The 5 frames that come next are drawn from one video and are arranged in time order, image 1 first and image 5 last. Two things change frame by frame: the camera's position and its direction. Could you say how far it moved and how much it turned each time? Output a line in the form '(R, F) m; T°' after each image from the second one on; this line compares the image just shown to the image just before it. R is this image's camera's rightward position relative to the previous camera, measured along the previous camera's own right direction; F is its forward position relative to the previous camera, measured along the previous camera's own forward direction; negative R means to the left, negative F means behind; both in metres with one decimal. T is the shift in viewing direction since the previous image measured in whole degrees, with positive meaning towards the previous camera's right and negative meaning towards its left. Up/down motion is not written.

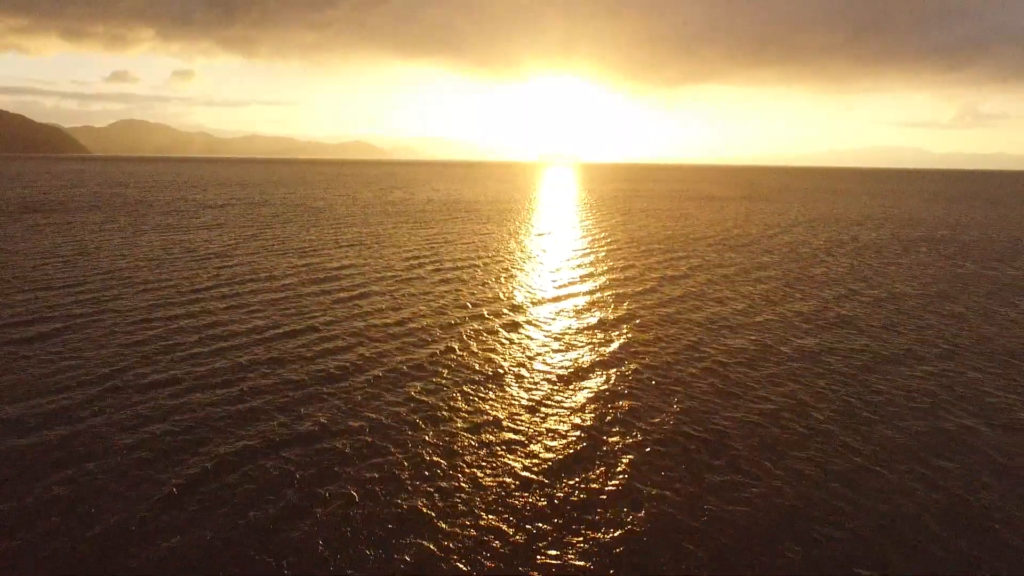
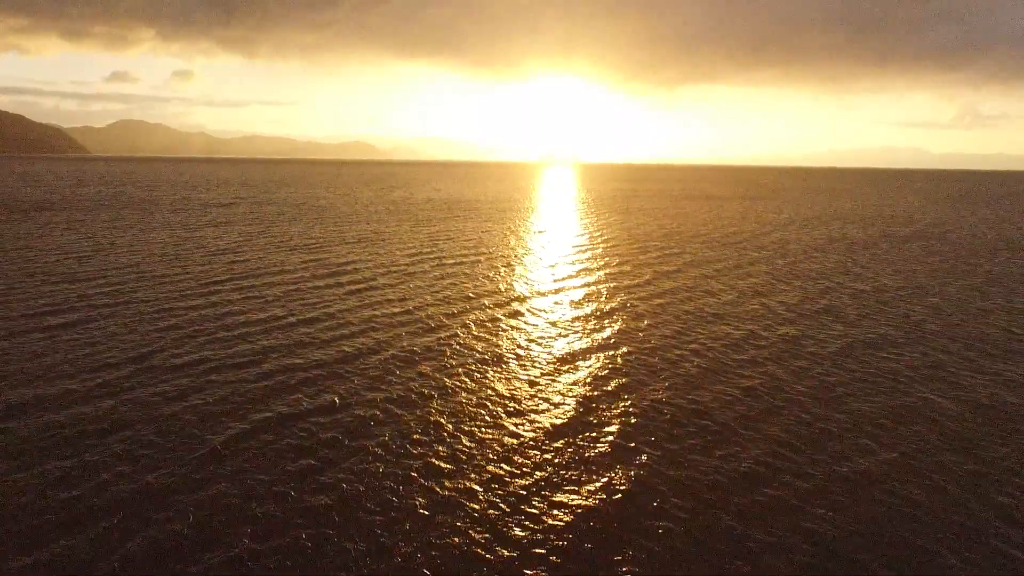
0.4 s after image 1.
(0.0, -1.8) m; 0°
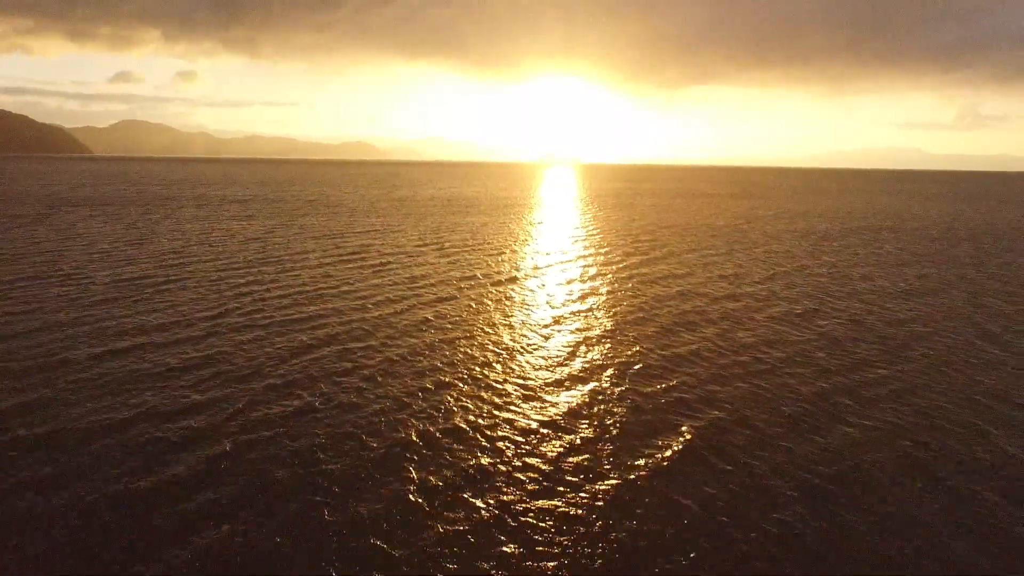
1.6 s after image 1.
(0.0, -5.9) m; 0°
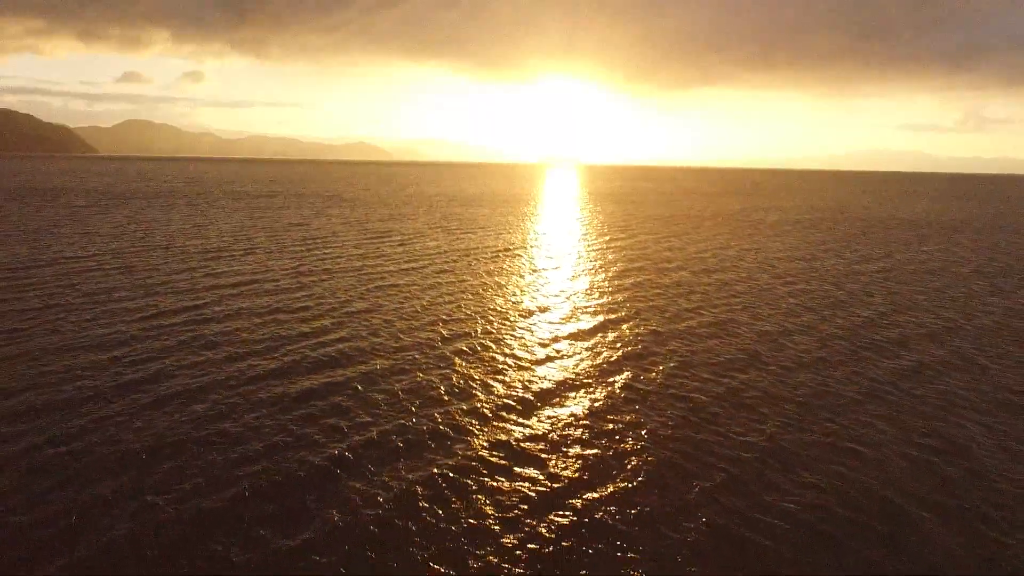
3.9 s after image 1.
(0.0, -9.8) m; 0°
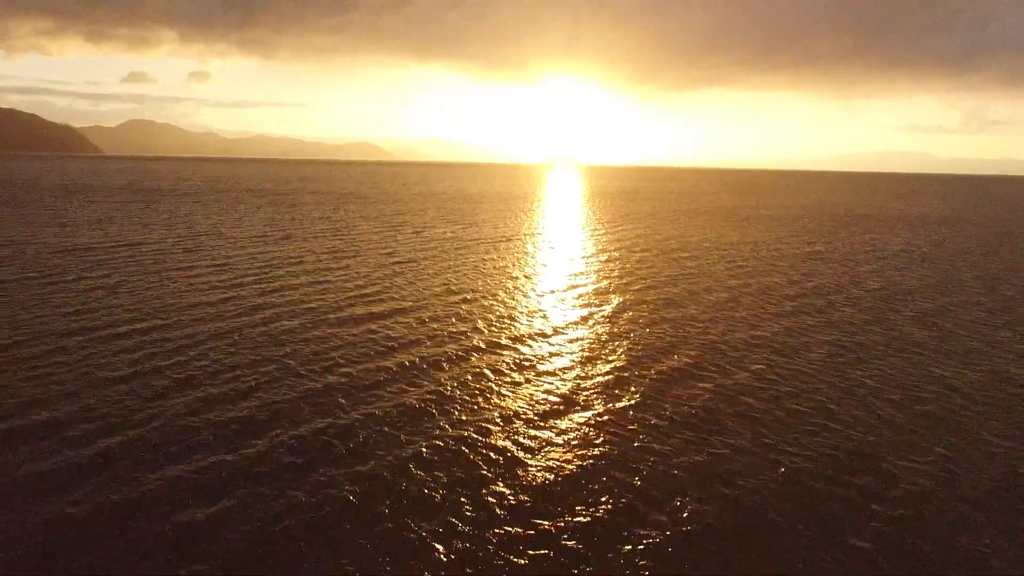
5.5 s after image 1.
(+0.1, -7.3) m; 0°
